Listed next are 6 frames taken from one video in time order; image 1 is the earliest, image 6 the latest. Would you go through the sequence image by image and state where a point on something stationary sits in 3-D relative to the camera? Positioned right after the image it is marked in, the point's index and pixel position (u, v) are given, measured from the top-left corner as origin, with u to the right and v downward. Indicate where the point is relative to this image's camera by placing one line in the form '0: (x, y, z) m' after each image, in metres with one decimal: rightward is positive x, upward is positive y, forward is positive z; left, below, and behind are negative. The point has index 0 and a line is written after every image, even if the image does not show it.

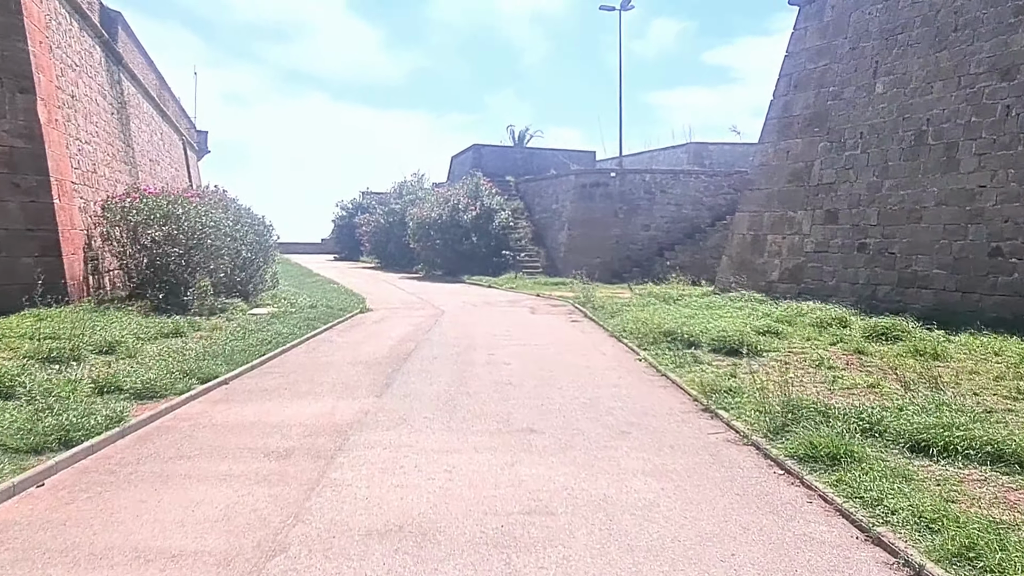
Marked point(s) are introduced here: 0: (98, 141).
0: (-7.8, +2.8, +16.7) m
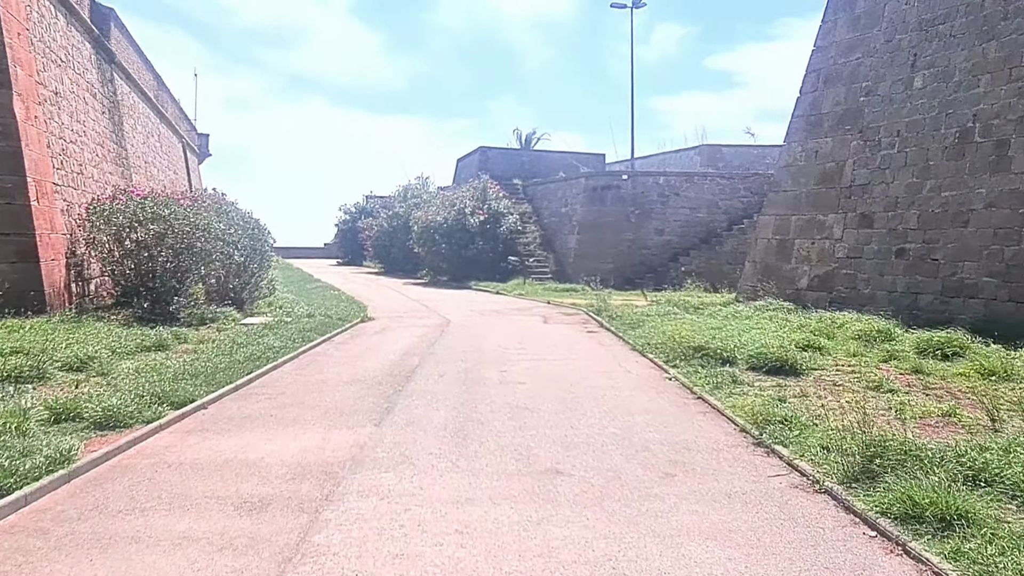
0: (-7.6, +2.6, +15.9) m
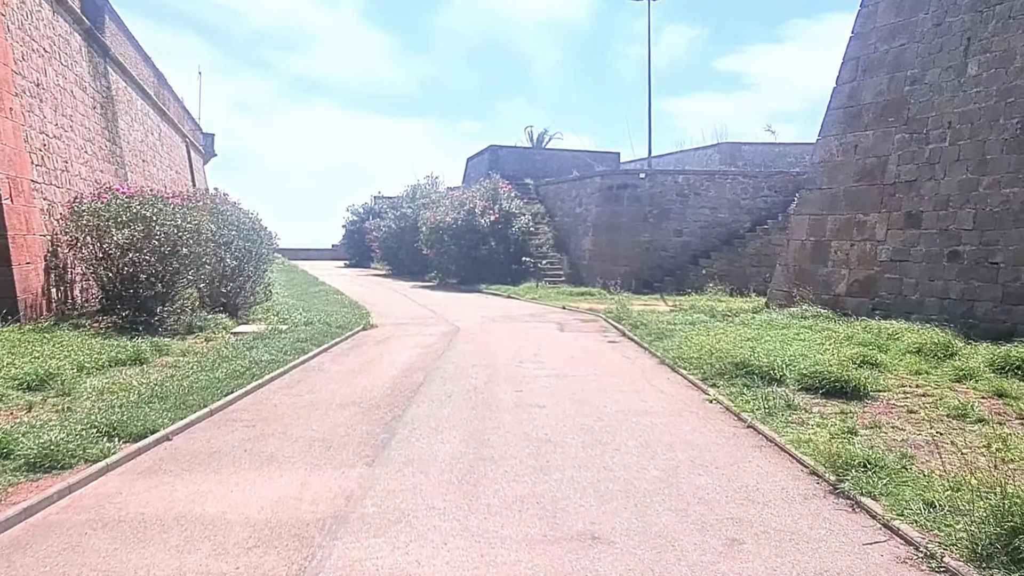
0: (-7.4, +2.5, +14.9) m
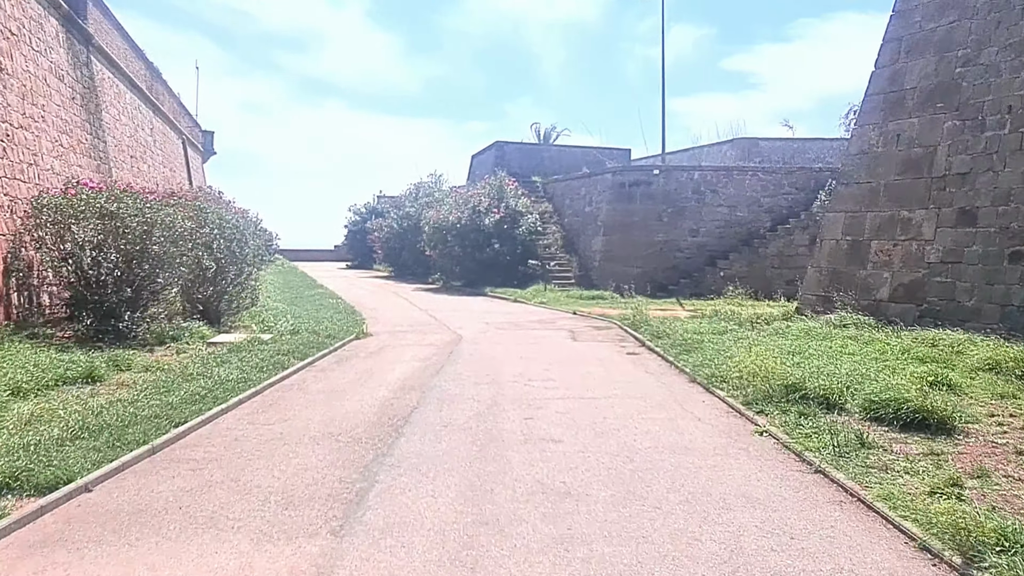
0: (-7.2, +2.5, +13.8) m
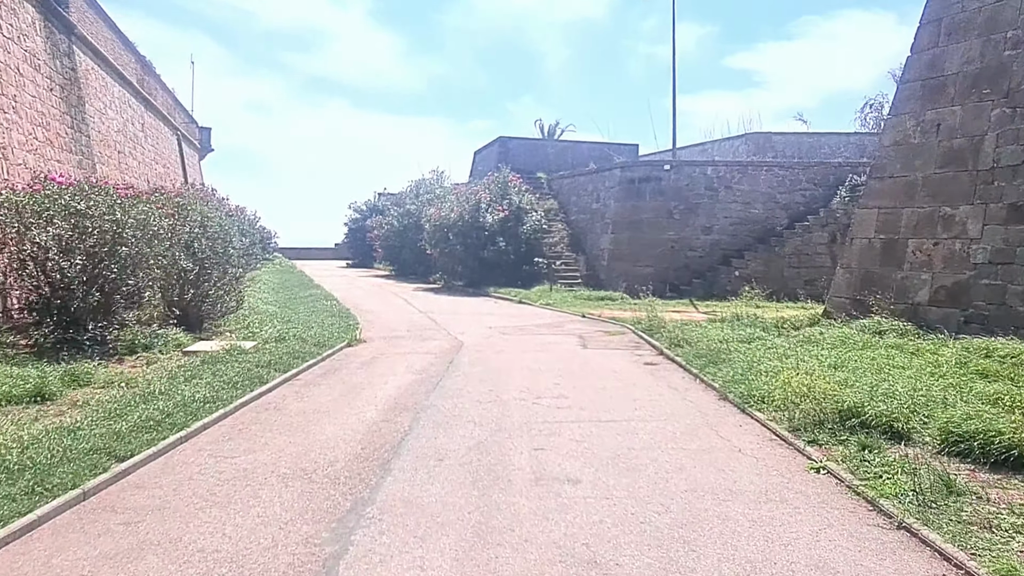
0: (-7.2, +2.4, +12.9) m
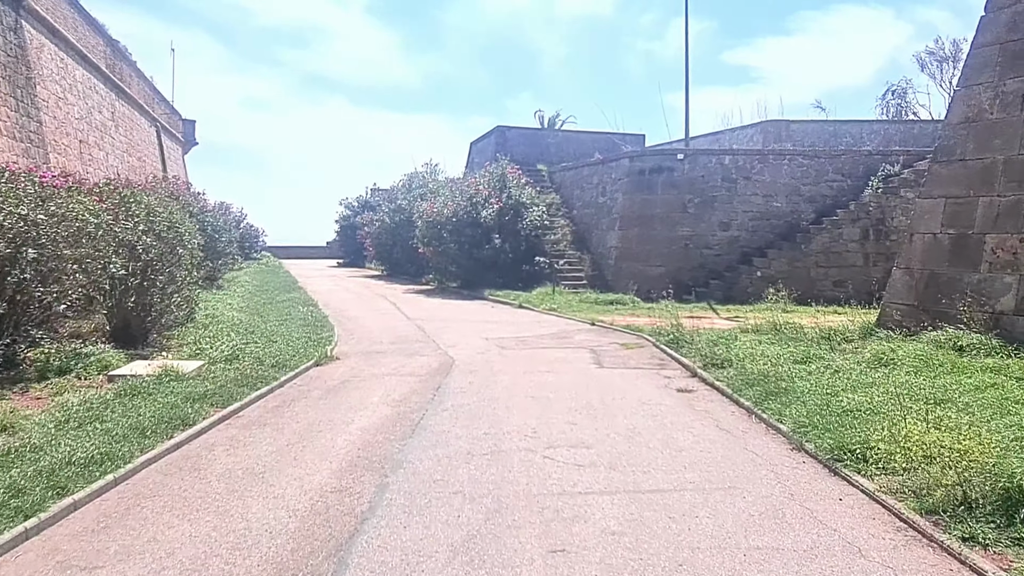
0: (-7.2, +2.4, +11.0) m
